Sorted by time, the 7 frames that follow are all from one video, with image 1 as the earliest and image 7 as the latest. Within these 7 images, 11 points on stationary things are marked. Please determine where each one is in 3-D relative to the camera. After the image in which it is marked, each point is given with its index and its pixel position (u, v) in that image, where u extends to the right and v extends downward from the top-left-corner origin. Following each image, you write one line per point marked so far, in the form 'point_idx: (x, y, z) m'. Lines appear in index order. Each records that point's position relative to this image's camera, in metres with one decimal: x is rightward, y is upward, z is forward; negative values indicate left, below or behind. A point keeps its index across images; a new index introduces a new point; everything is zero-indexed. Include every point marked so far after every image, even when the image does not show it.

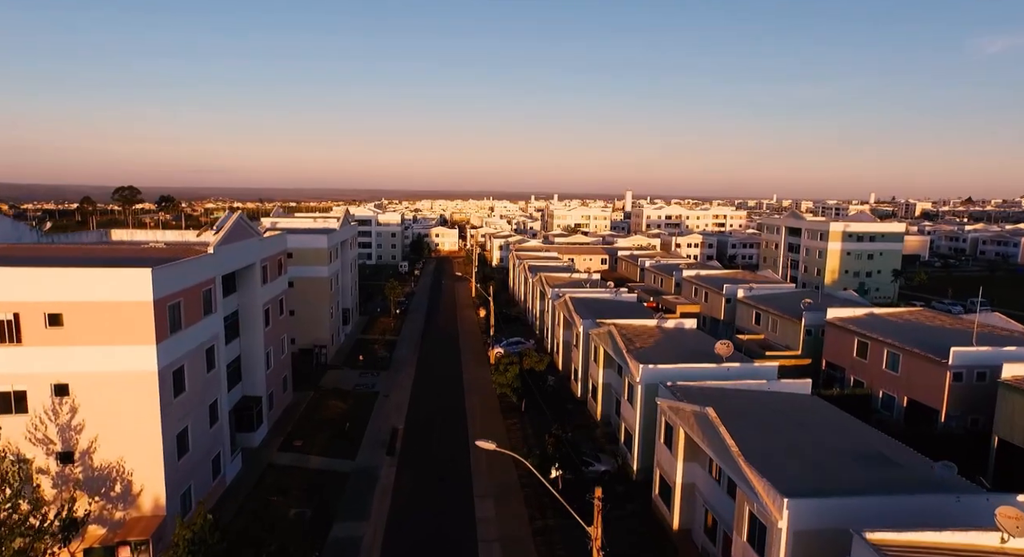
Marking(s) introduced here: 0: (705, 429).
0: (+4.9, -3.8, +17.0) m
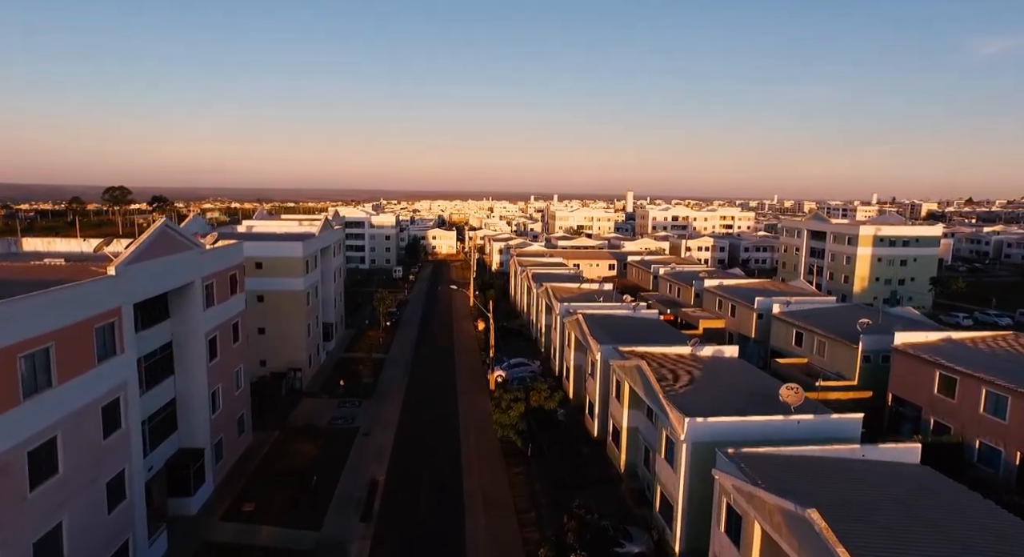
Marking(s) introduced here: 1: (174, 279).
0: (+5.1, -4.5, +11.8) m
1: (-9.4, 0.0, +18.5) m
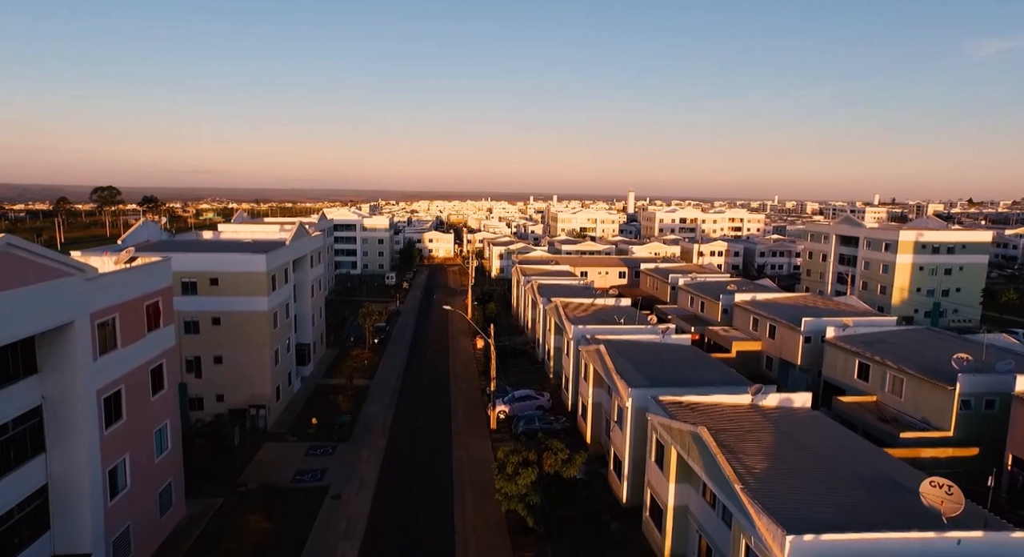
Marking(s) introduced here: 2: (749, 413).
0: (+5.4, -5.3, +6.1) m
1: (-9.2, -0.8, +12.8) m
2: (+6.8, -3.8, +19.0) m
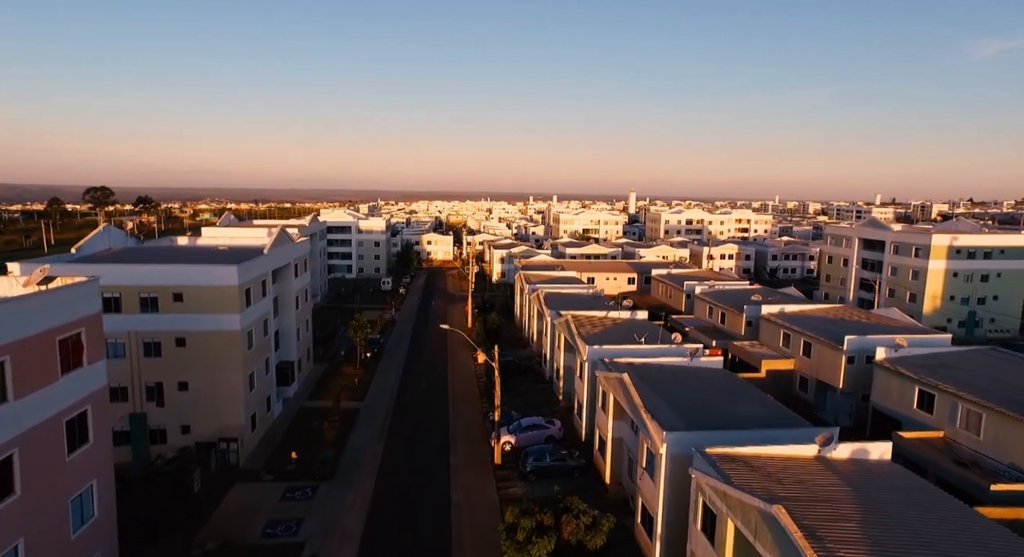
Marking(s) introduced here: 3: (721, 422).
0: (+5.7, -5.9, +2.4) m
1: (-8.9, -1.4, +9.1) m
2: (+7.0, -4.3, +15.3) m
3: (+5.9, -4.0, +18.9) m
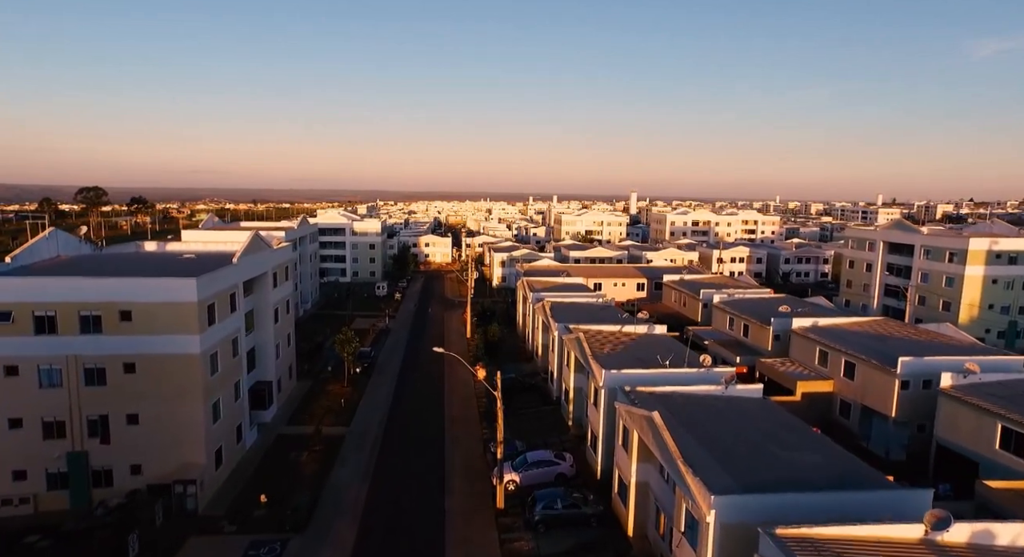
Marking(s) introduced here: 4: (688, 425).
0: (+5.9, -6.4, -1.3) m
1: (-8.7, -1.9, +5.3) m
2: (+7.2, -4.8, +11.5) m
3: (+6.1, -4.5, +15.1) m
4: (+5.1, -4.2, +19.1) m
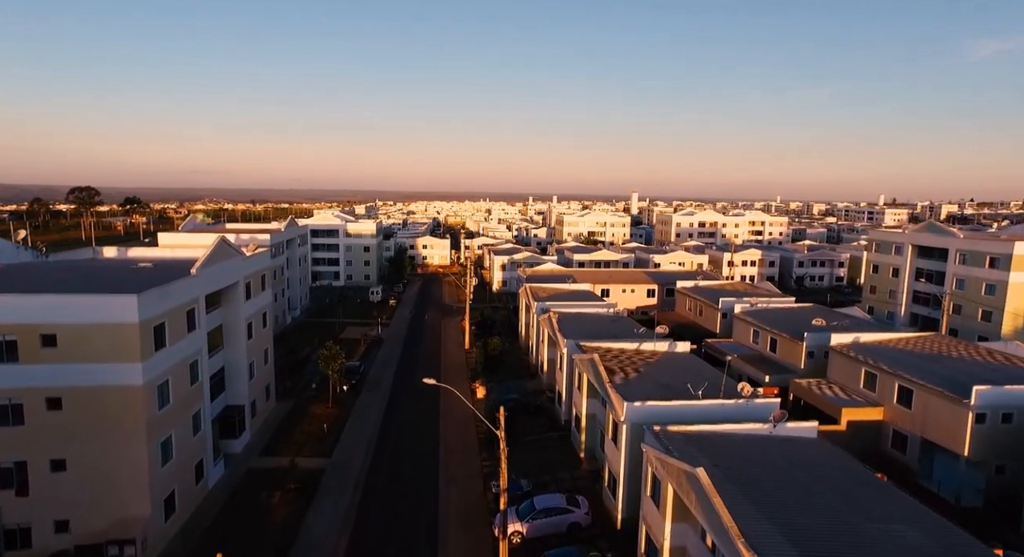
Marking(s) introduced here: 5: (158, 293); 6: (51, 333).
0: (+6.0, -6.8, -5.1) m
1: (-8.5, -2.3, +1.5) m
2: (+7.4, -5.3, +7.8) m
3: (+6.3, -5.0, +11.4) m
4: (+5.2, -4.7, +15.3) m
5: (-10.5, -0.4, +19.7) m
6: (-12.3, -1.5, +17.8) m
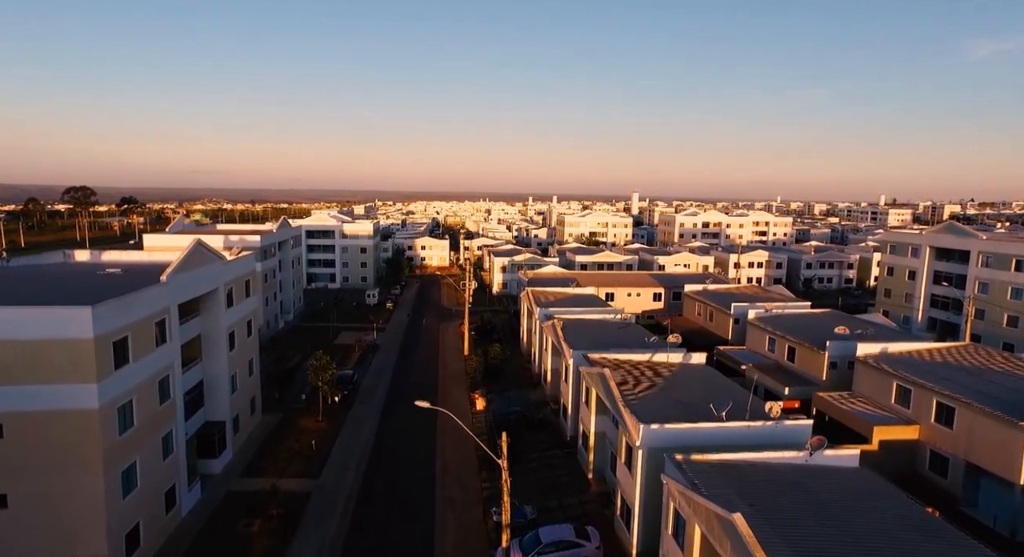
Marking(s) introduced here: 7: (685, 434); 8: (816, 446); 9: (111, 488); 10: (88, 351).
0: (+6.1, -7.1, -7.3) m
1: (-8.4, -2.6, -0.6) m
2: (+7.5, -5.5, +5.6) m
3: (+6.4, -5.2, +9.2) m
4: (+5.3, -4.9, +13.2) m
5: (-10.4, -0.6, +17.6) m
6: (-12.2, -1.7, +15.7) m
7: (+4.7, -4.1, +17.9) m
8: (+7.9, -4.2, +17.2) m
9: (-10.2, -5.3, +16.7) m
10: (-10.4, -1.8, +16.1) m
